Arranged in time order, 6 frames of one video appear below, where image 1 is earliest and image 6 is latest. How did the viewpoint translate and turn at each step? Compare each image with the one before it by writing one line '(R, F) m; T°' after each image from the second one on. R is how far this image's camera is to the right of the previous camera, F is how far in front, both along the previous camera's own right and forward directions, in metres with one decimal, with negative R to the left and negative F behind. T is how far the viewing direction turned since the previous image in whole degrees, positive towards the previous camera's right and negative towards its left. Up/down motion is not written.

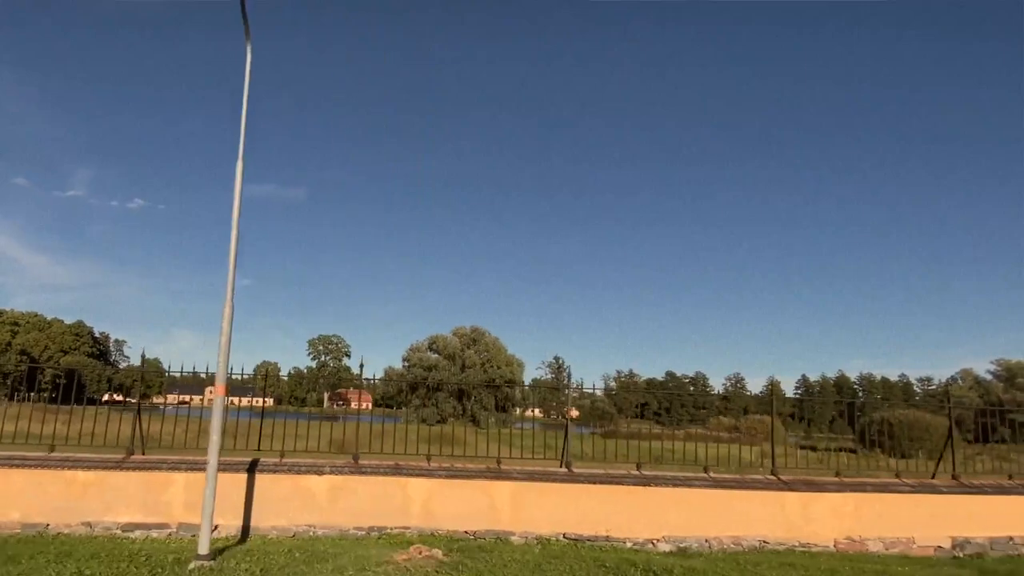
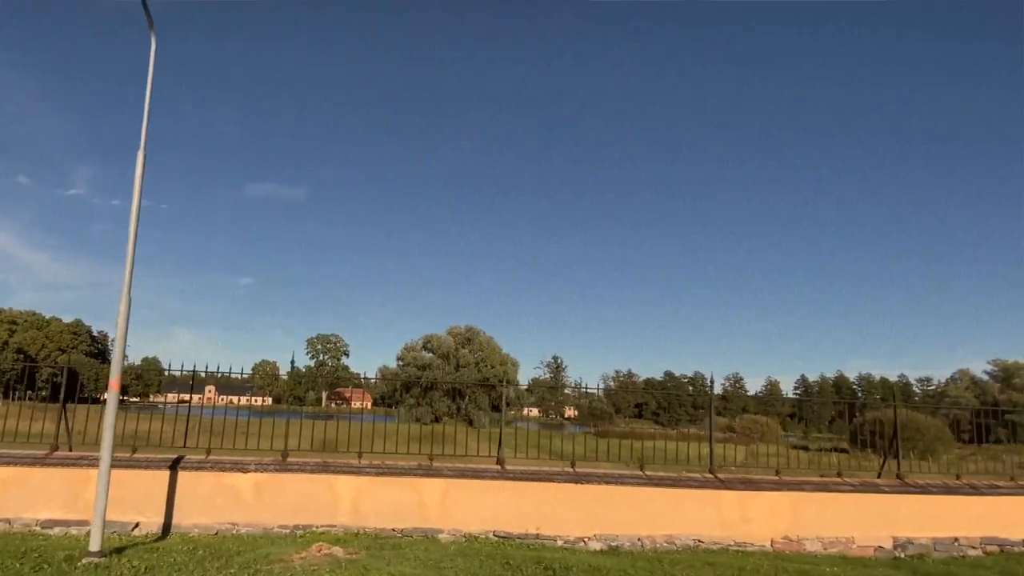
(+0.1, 0.0) m; 0°
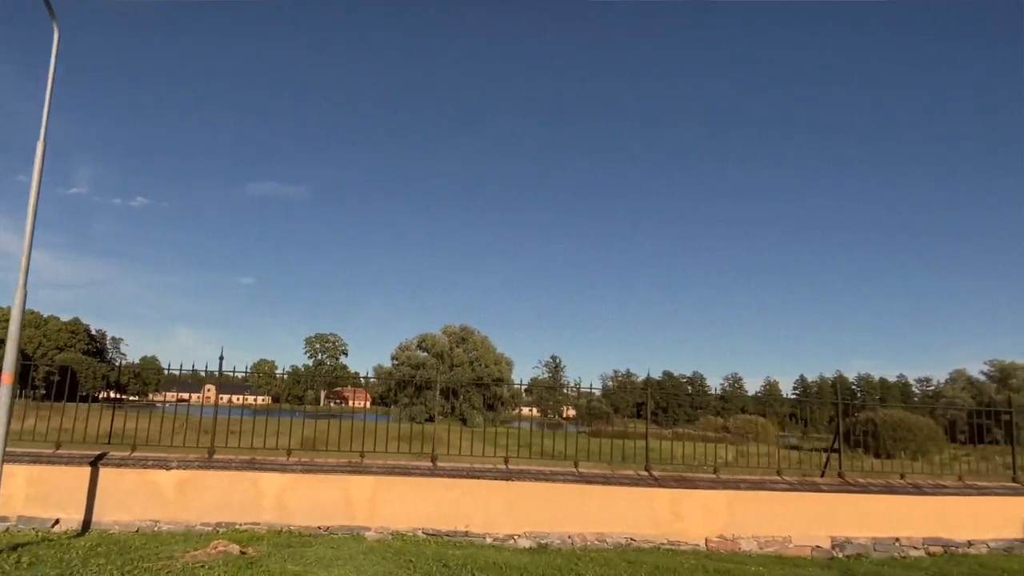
(+0.1, 0.0) m; 0°
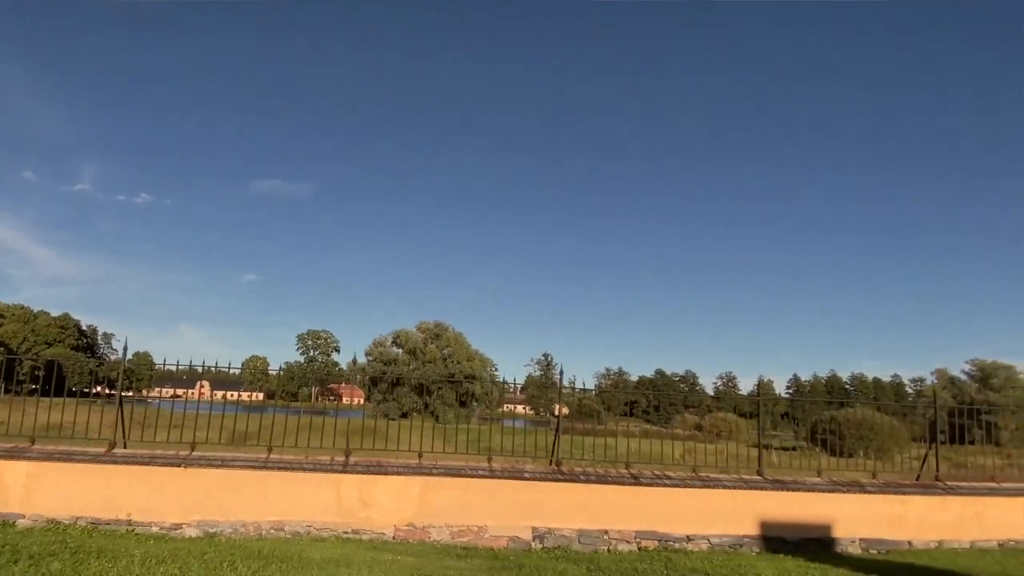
(+0.6, +0.1) m; 0°
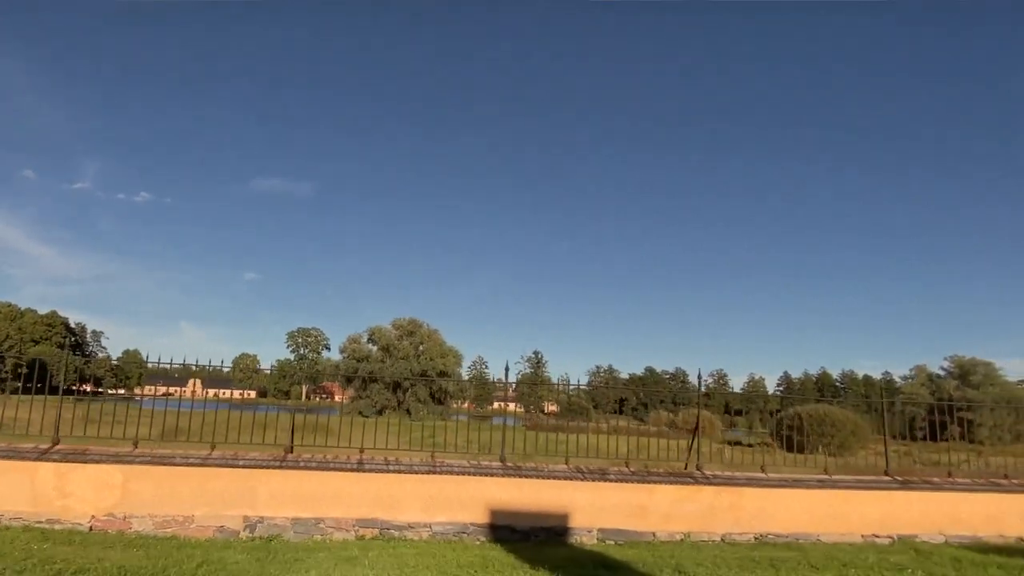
(+0.4, -0.1) m; +1°
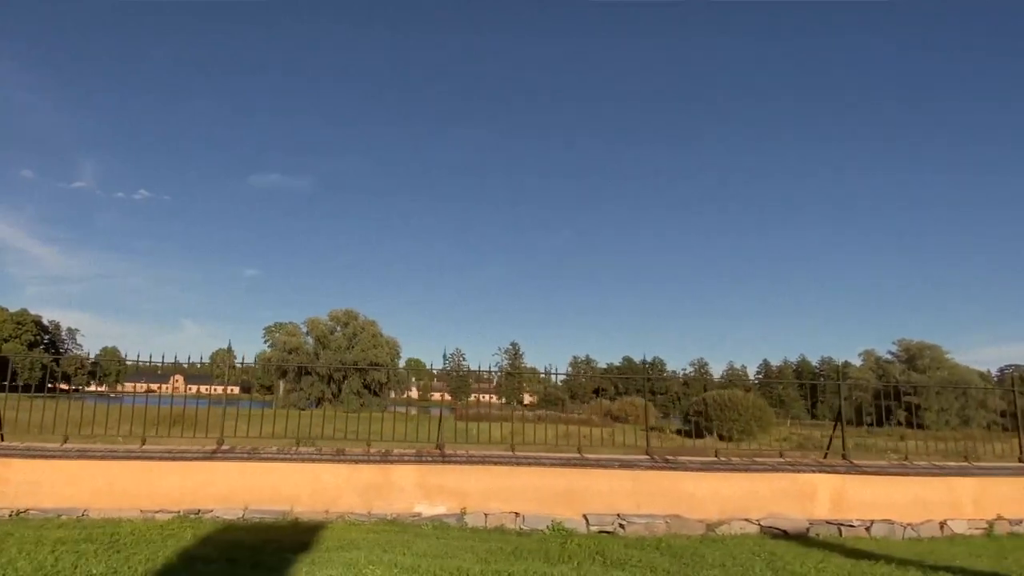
(+0.9, -1.5) m; +2°
